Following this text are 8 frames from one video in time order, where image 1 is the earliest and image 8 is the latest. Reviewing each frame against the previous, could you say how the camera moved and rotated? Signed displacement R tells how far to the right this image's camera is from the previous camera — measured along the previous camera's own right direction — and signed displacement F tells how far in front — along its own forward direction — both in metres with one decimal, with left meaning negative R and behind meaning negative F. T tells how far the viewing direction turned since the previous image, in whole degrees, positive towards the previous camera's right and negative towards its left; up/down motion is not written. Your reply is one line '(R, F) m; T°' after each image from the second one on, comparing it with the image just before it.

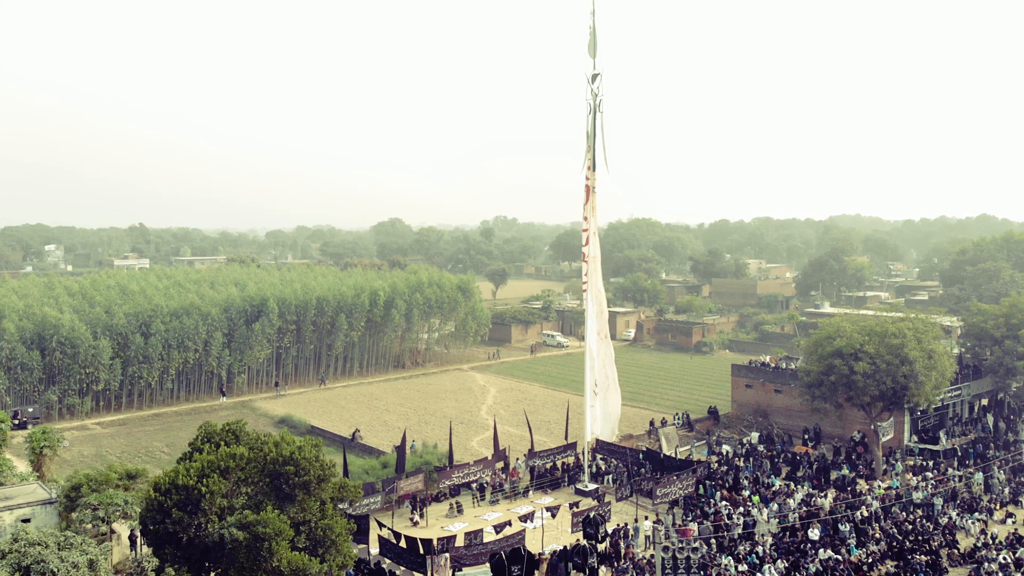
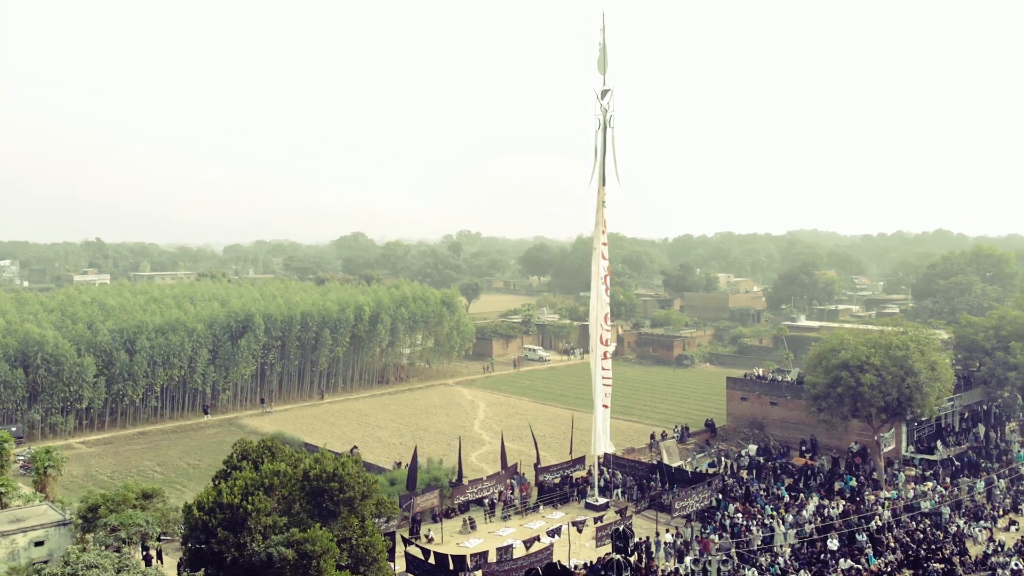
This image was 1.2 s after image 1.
(-1.0, 0.0) m; +2°
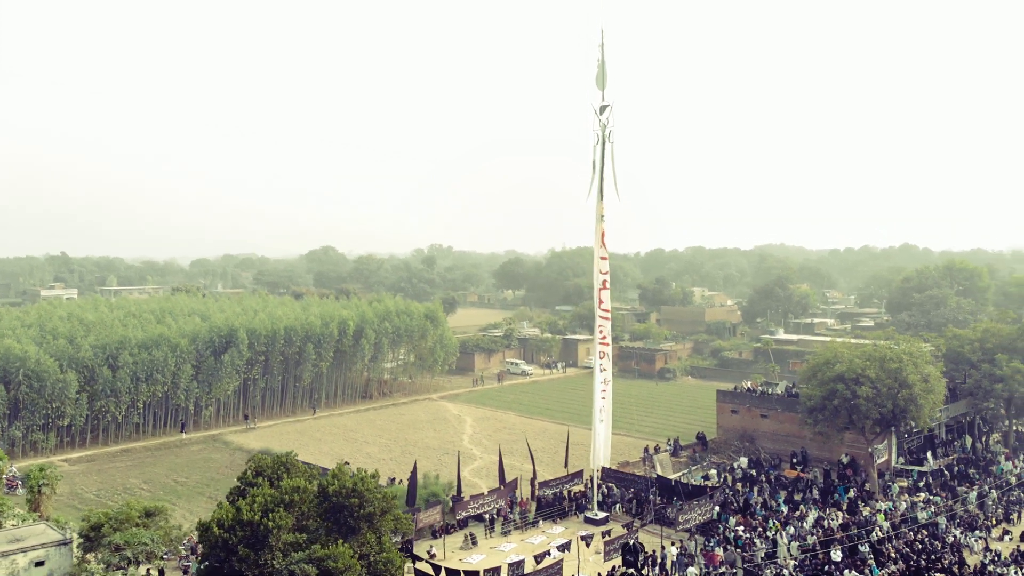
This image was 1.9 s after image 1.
(-0.6, 0.0) m; +2°
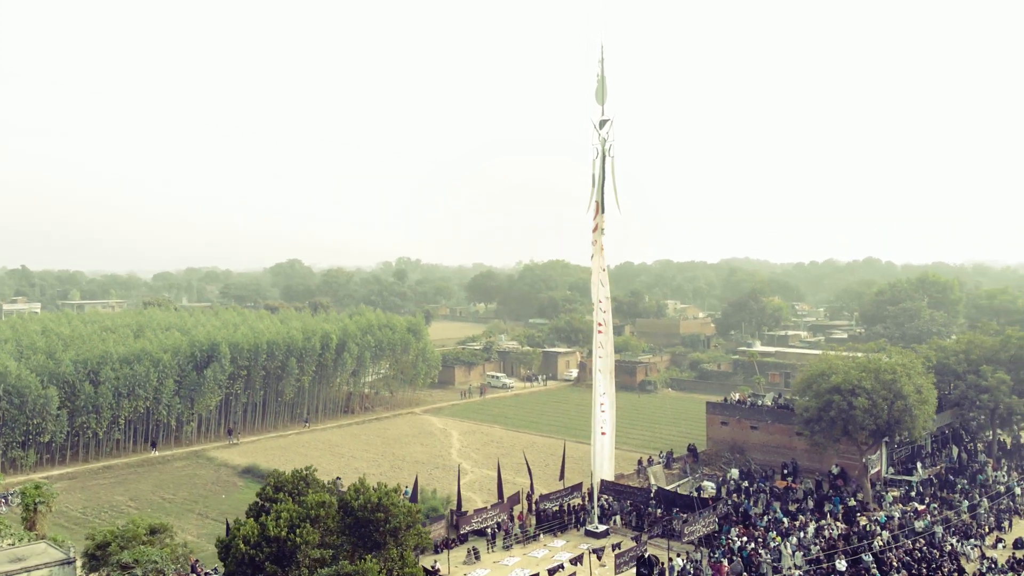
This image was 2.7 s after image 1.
(-0.7, 0.0) m; +2°
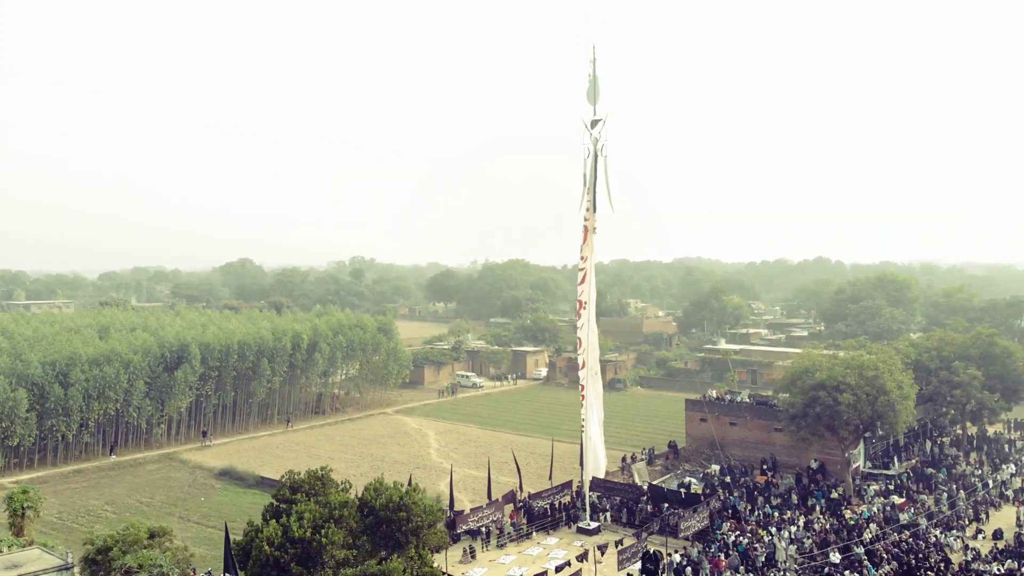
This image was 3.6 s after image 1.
(-0.8, 0.0) m; +3°
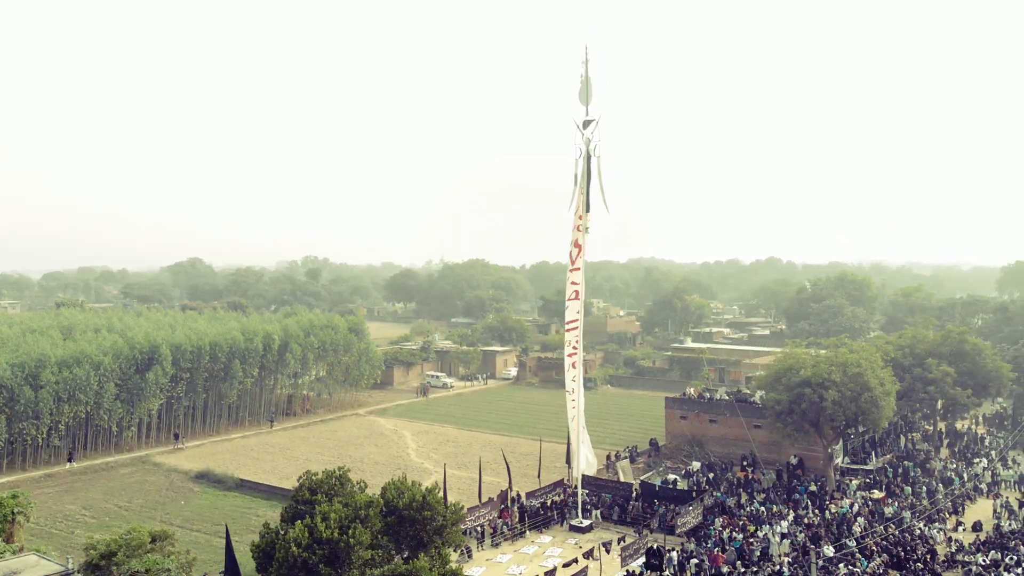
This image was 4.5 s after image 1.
(-0.8, -0.1) m; +3°
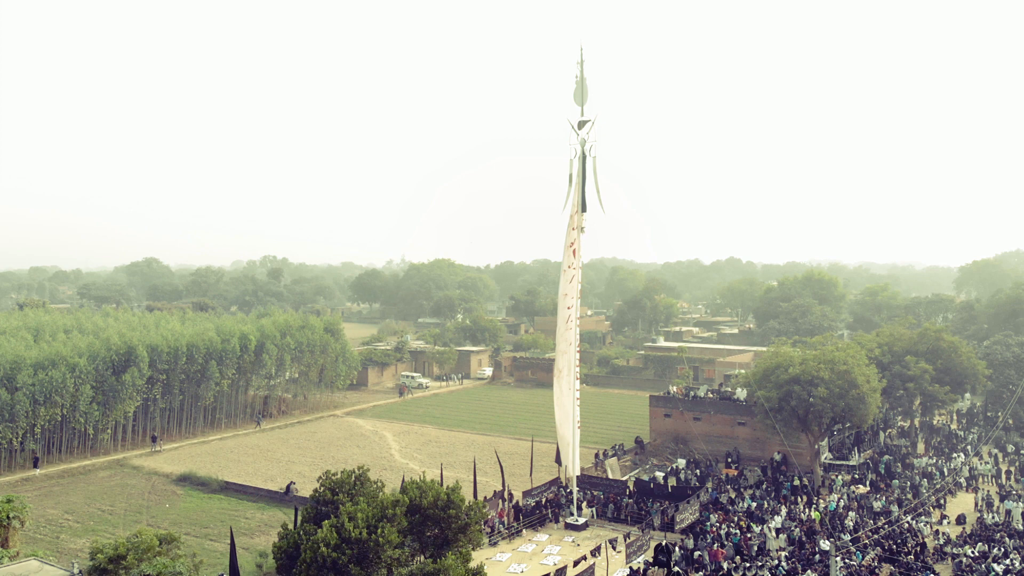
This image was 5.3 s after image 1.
(-0.7, -0.1) m; +2°
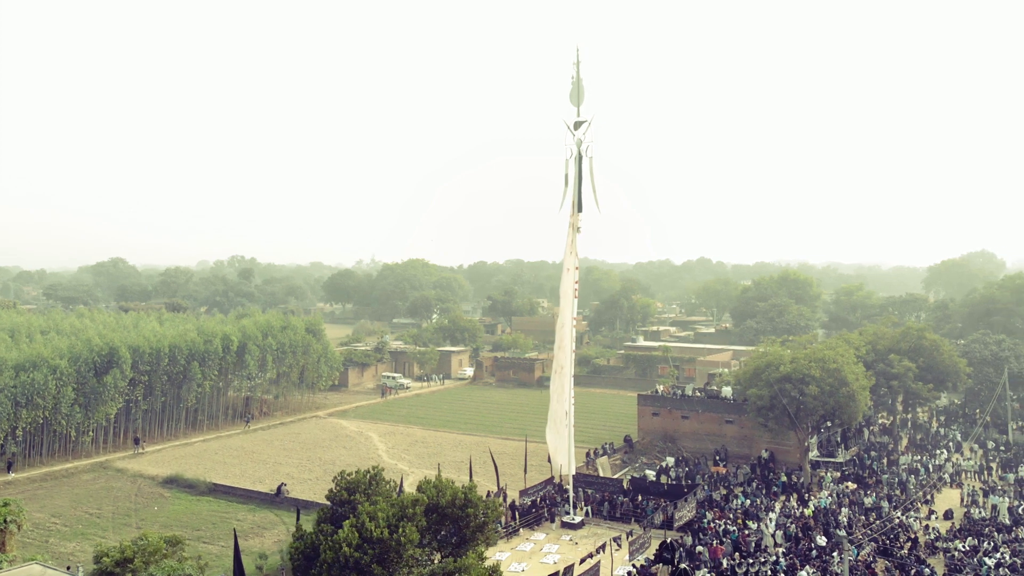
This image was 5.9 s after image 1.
(-0.5, -0.1) m; +2°
